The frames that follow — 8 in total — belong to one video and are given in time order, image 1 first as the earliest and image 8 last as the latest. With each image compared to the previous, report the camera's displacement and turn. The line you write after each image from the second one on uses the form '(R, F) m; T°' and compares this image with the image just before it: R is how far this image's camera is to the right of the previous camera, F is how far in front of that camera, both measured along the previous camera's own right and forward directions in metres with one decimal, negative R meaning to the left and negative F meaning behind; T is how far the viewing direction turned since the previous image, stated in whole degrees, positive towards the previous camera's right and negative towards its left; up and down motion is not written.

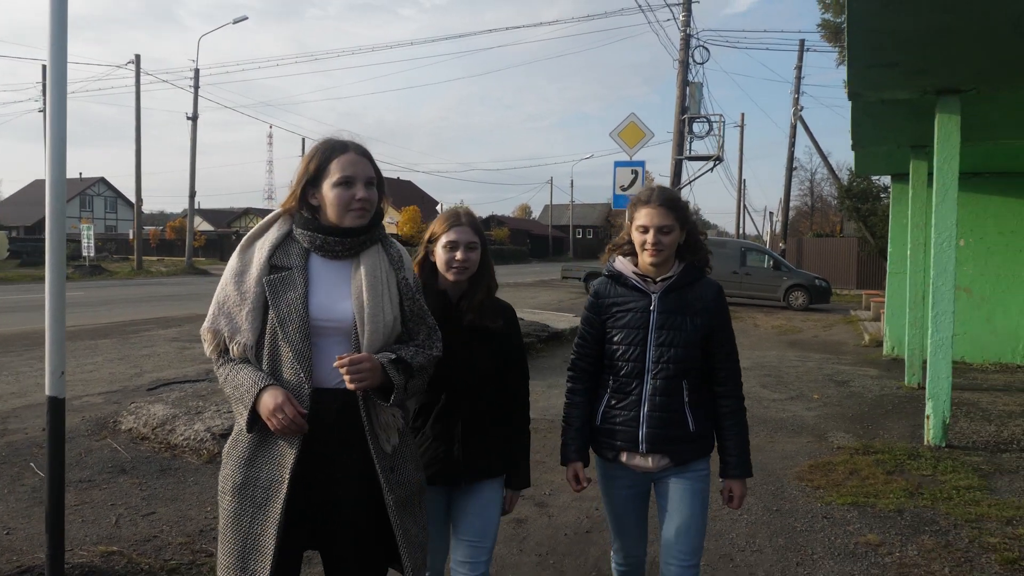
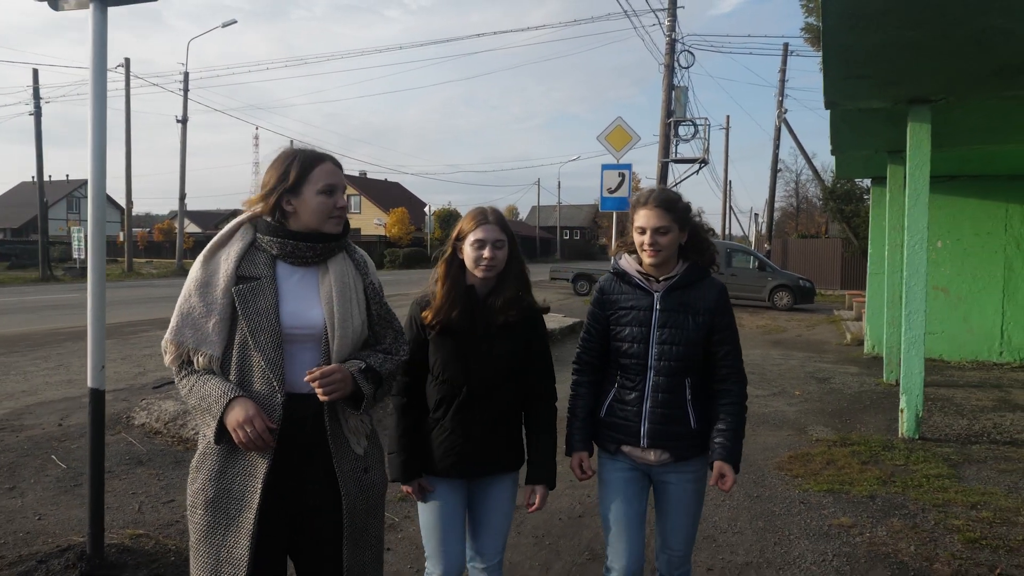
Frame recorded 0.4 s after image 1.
(-0.1, -0.3) m; +1°
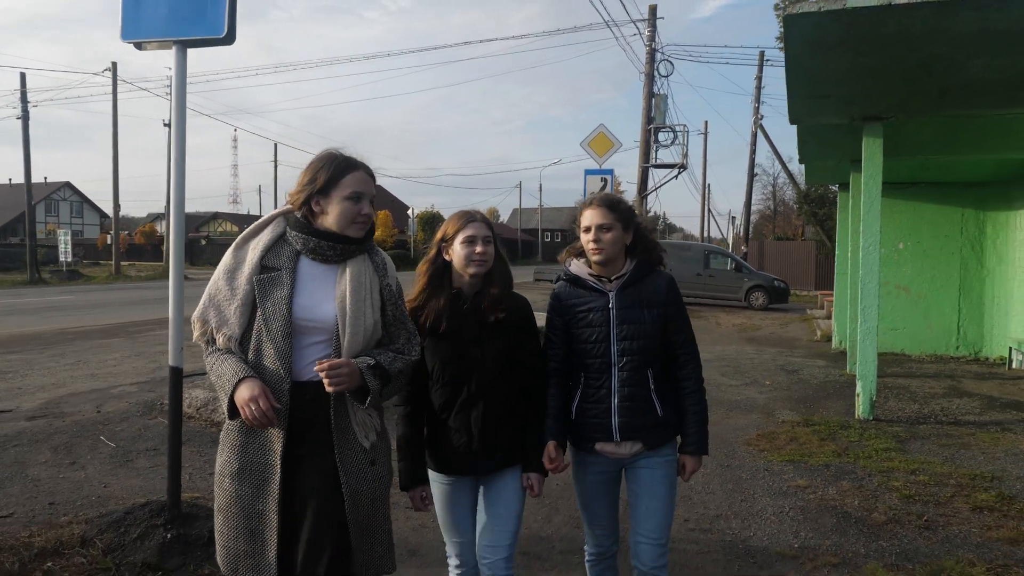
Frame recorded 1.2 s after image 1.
(-0.1, -0.6) m; +1°
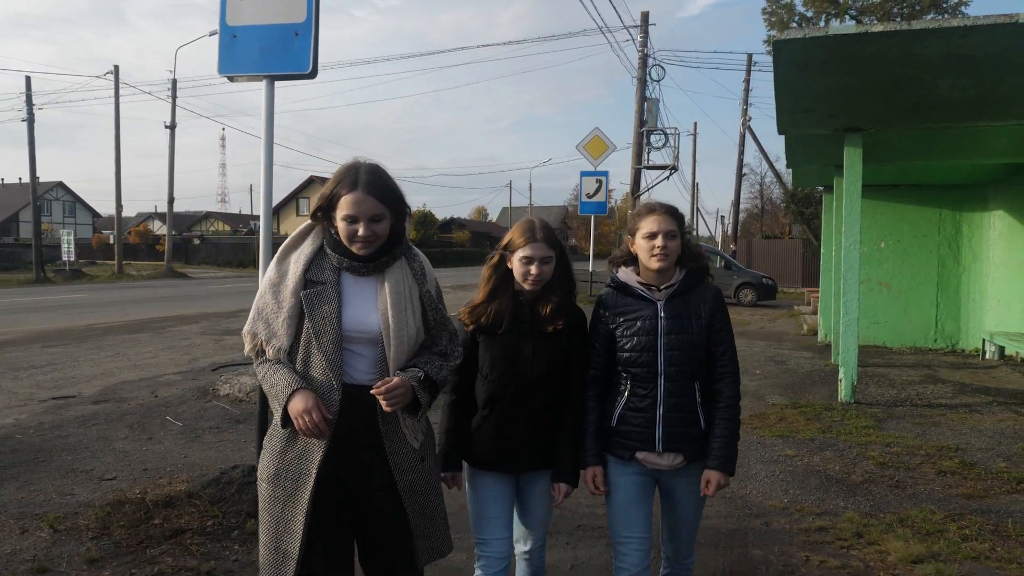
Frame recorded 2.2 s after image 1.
(-0.3, -0.6) m; +1°
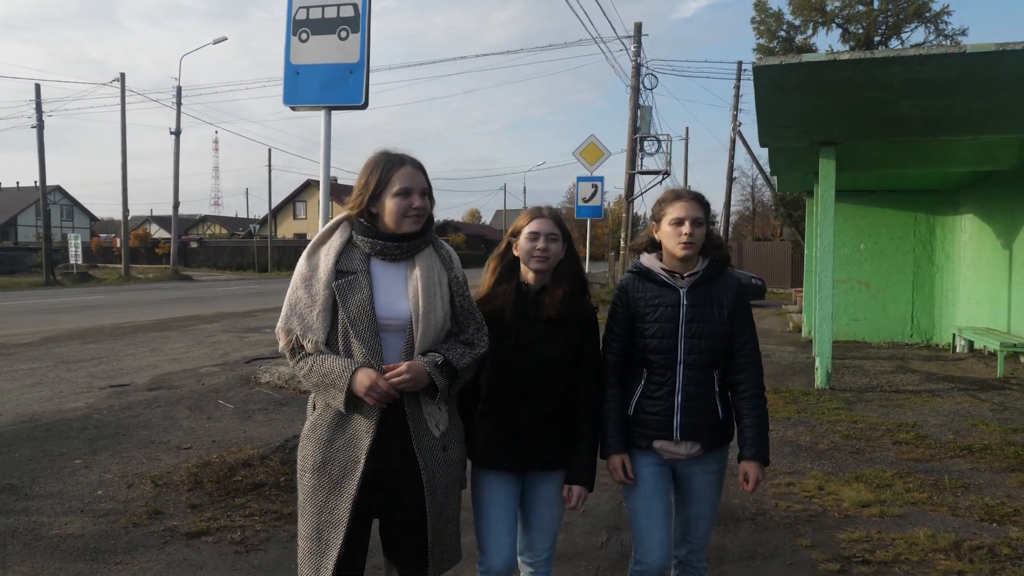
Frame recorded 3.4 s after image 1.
(-0.2, -0.8) m; +1°
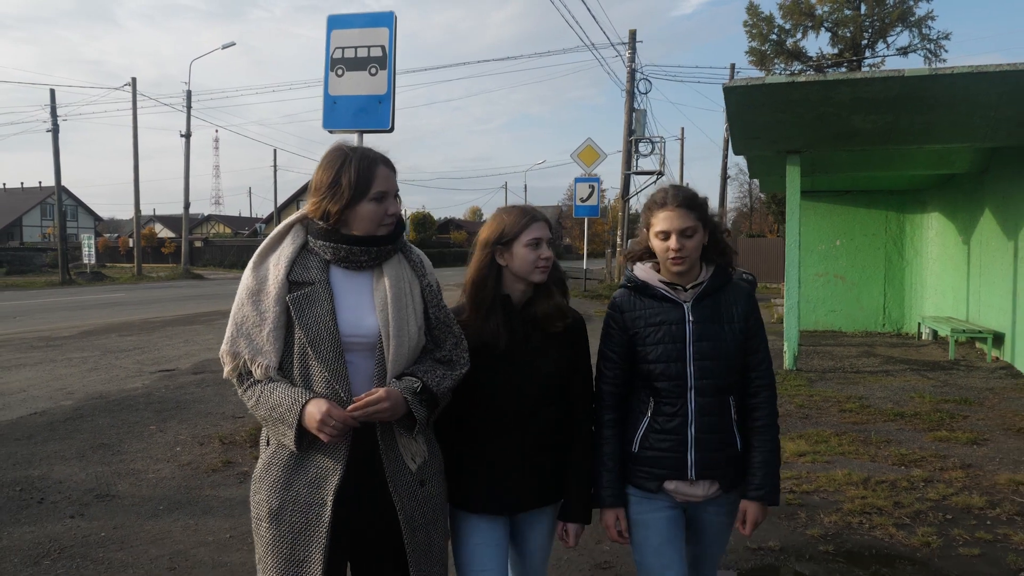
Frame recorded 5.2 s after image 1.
(0.0, -1.0) m; 0°
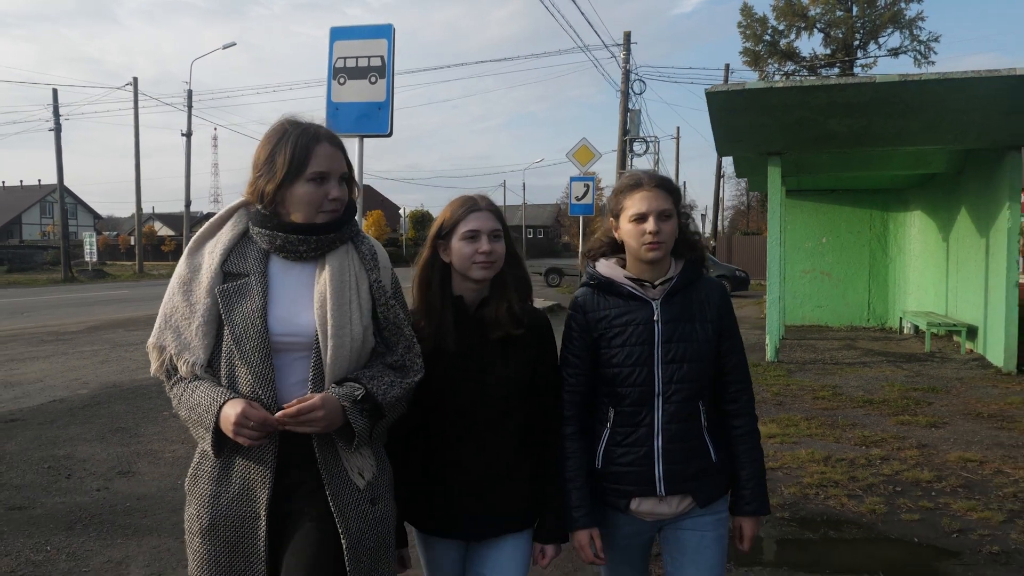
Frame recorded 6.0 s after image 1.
(+0.1, -0.4) m; 0°
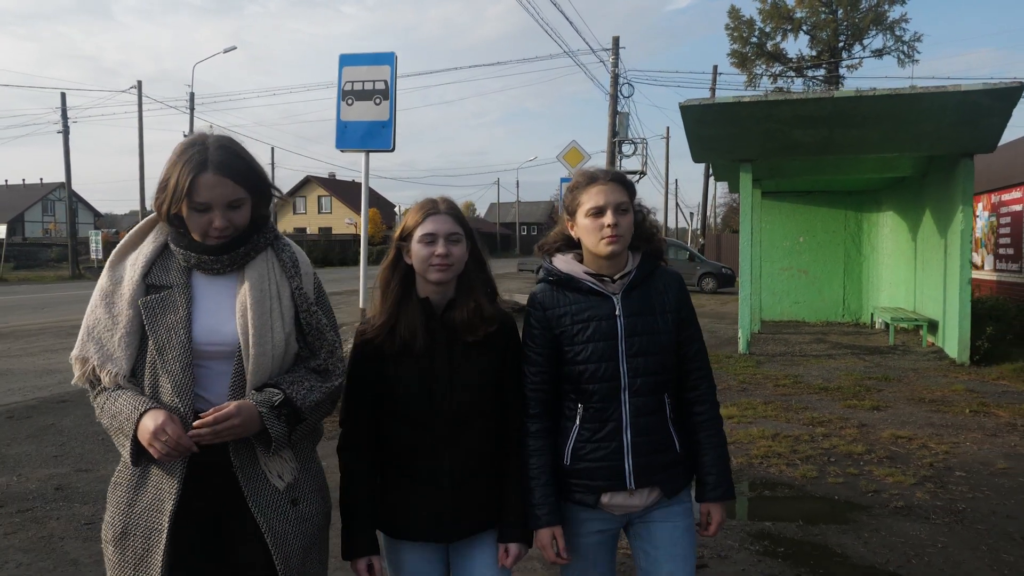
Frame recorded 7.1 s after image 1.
(+0.1, -0.7) m; 0°
